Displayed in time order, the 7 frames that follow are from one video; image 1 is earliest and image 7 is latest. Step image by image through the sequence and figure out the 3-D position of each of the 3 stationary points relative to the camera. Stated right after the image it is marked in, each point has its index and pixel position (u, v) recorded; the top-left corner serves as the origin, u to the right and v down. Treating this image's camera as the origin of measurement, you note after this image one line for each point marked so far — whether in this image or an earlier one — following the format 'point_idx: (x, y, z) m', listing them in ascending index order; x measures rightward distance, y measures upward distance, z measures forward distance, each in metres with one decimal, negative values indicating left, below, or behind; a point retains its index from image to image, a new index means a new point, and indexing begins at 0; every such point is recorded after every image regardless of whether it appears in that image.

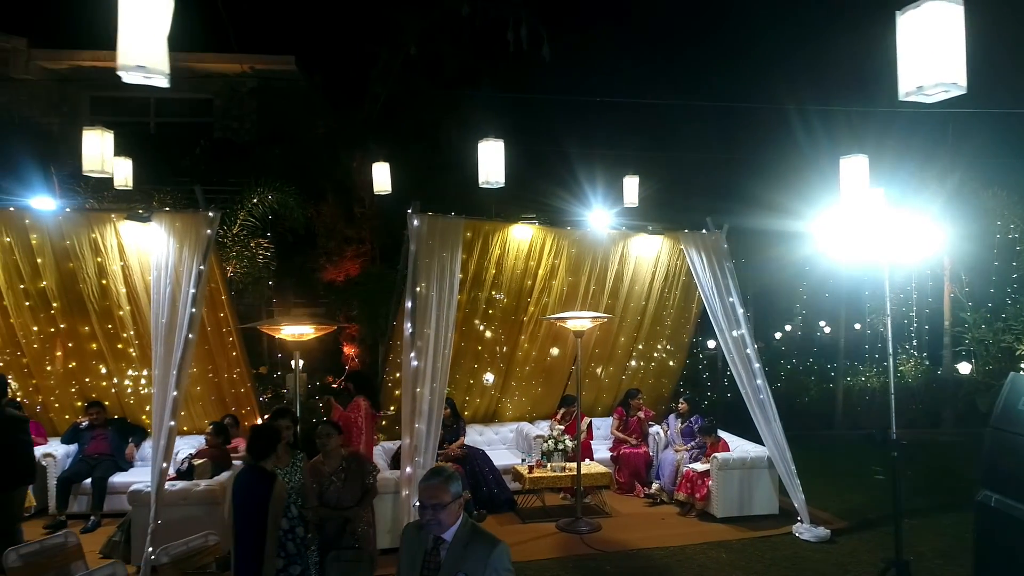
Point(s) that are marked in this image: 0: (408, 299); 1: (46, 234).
0: (-0.9, -0.1, +6.0) m
1: (-3.8, +0.4, +5.9) m
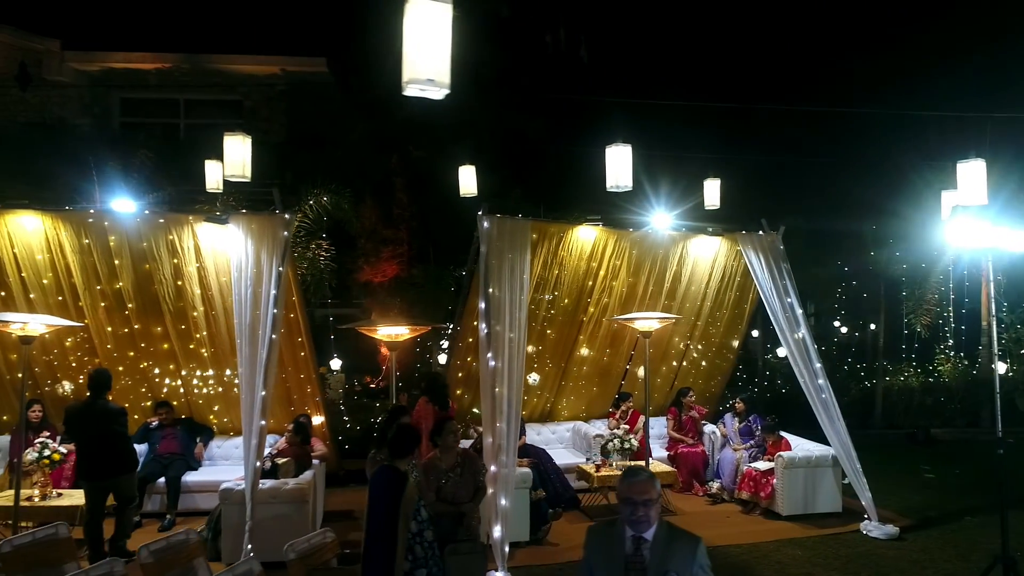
0: (-0.3, -0.1, +6.0) m
1: (-3.2, +0.4, +6.0) m
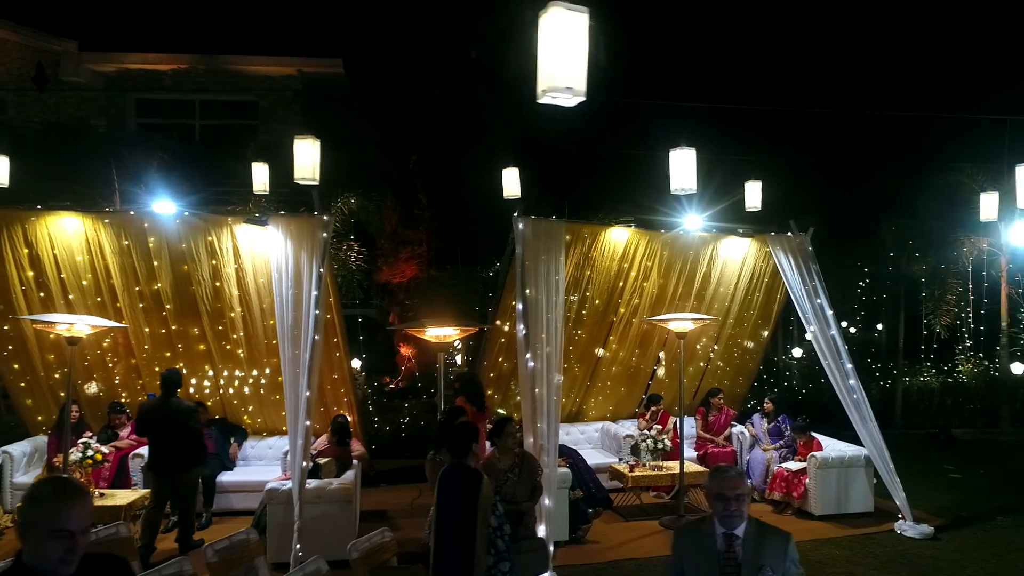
0: (+0.1, -0.1, +6.1) m
1: (-2.9, +0.4, +6.0) m
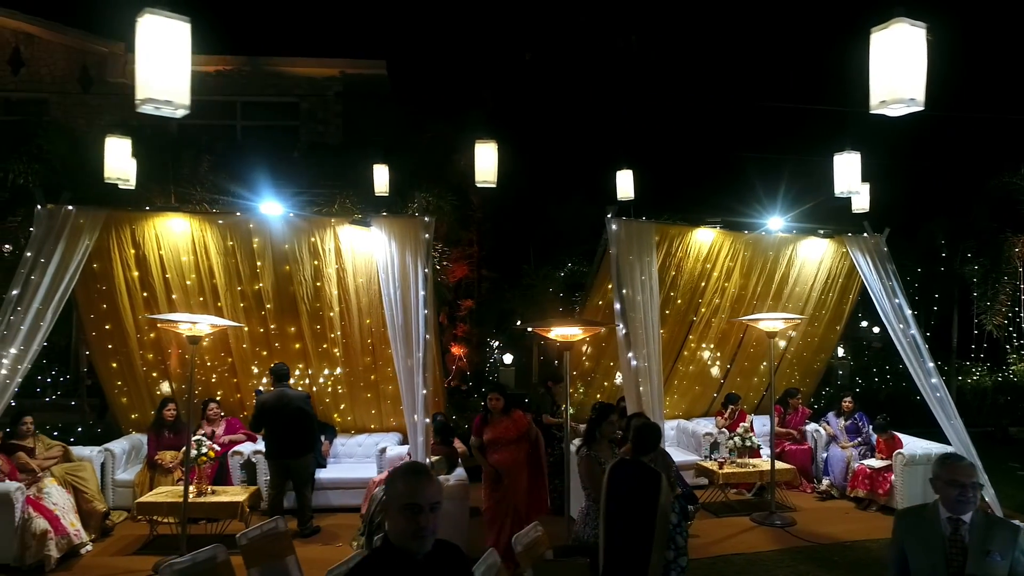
0: (+0.9, -0.1, +6.2) m
1: (-2.0, +0.4, +6.1) m
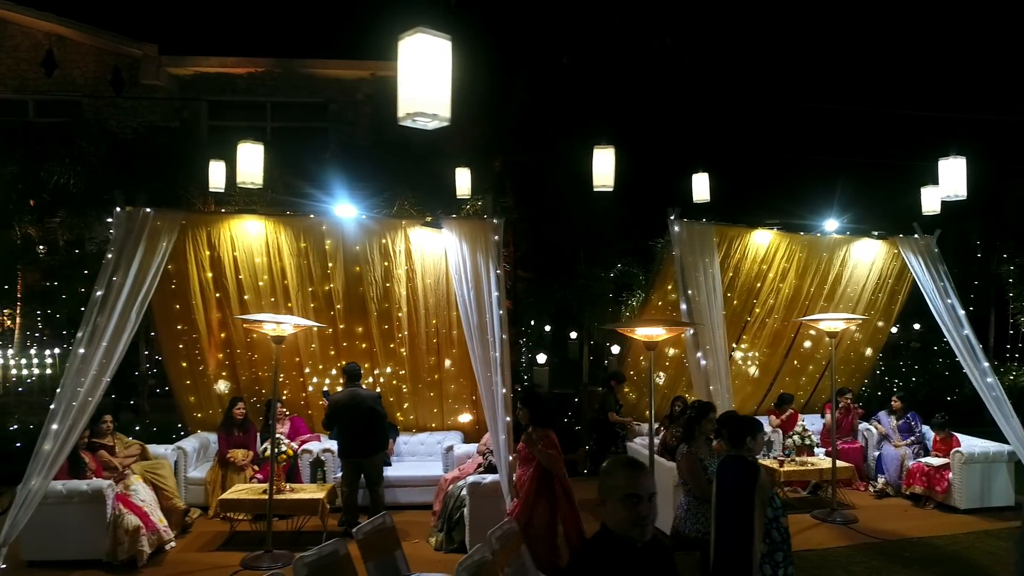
0: (+1.5, -0.1, +6.3) m
1: (-1.5, +0.4, +6.2) m
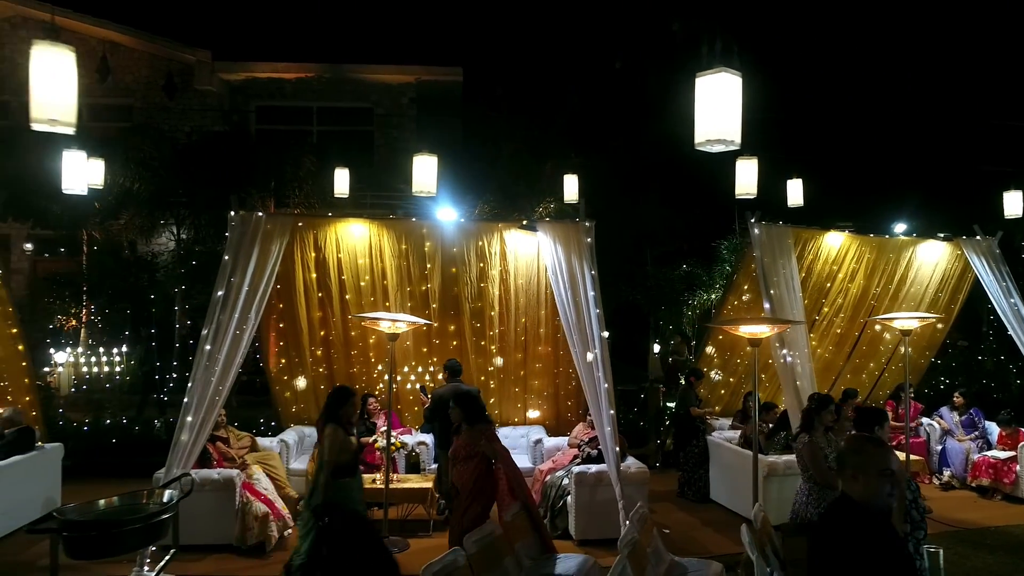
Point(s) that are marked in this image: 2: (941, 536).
0: (+2.3, -0.1, +6.6) m
1: (-0.6, +0.4, +6.5) m
2: (+3.5, -2.0, +6.0) m
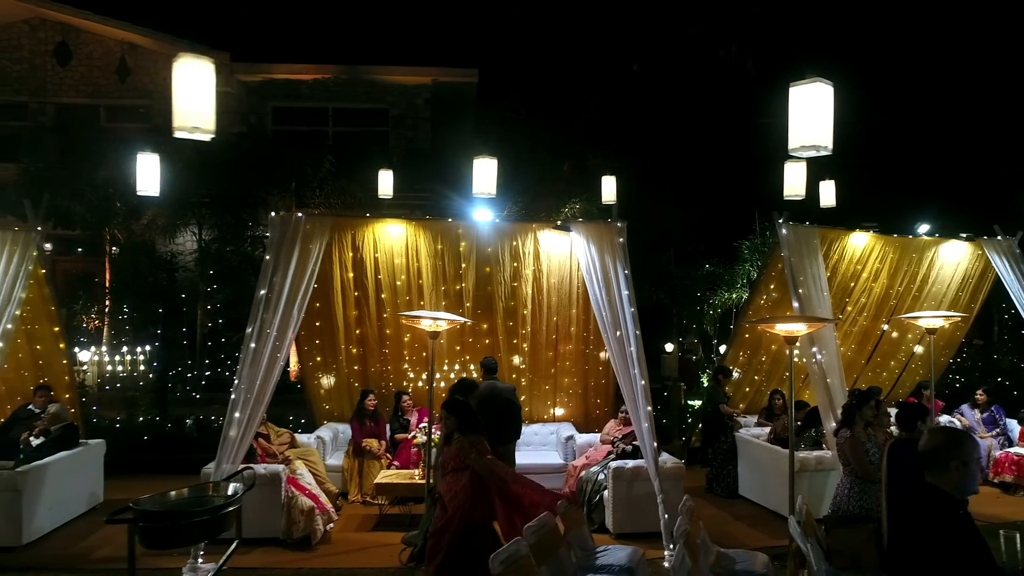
0: (+2.6, -0.1, +6.7) m
1: (-0.3, +0.4, +6.6) m
2: (+3.8, -2.0, +6.1) m
